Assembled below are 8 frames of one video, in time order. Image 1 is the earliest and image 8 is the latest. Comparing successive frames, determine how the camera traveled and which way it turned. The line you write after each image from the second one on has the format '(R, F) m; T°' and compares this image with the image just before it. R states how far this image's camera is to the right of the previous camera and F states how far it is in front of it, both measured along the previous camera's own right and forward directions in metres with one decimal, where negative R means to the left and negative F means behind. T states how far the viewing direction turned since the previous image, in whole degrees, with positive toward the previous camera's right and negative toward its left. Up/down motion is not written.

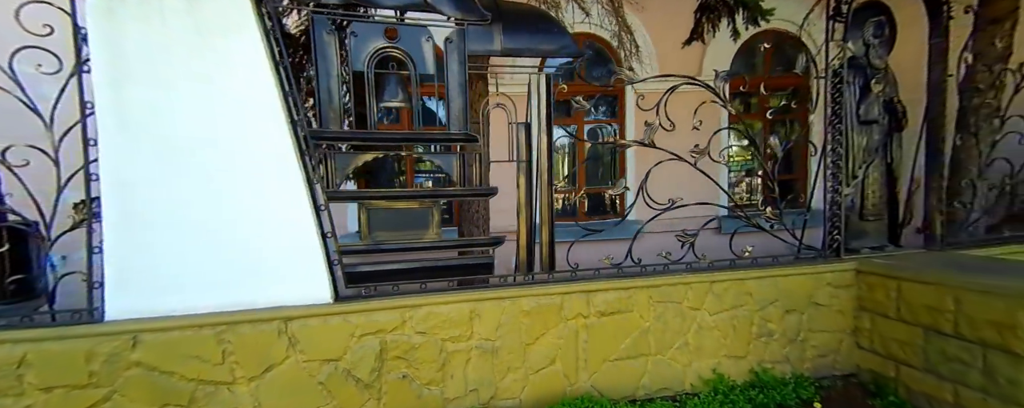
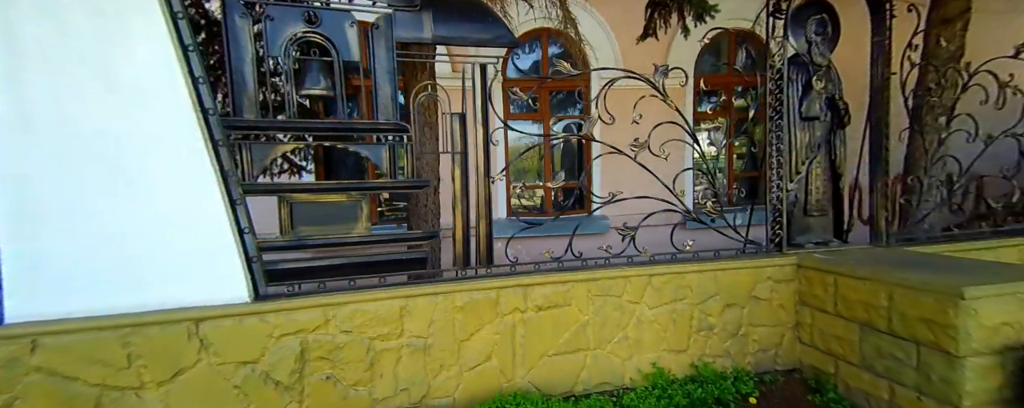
(+0.3, +0.1) m; +2°
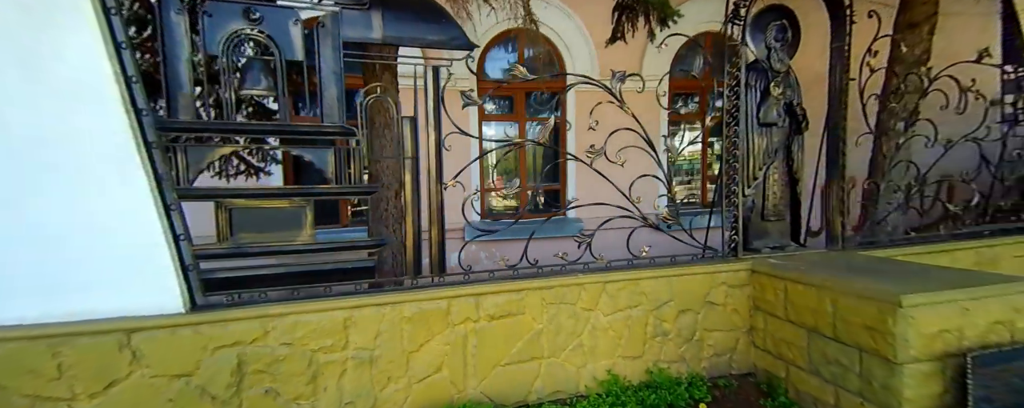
(+0.2, 0.0) m; +2°
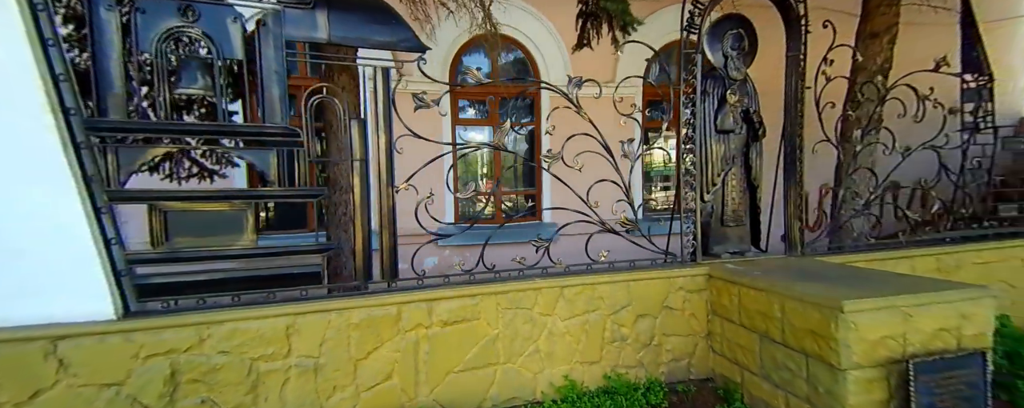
(+0.2, 0.0) m; +2°
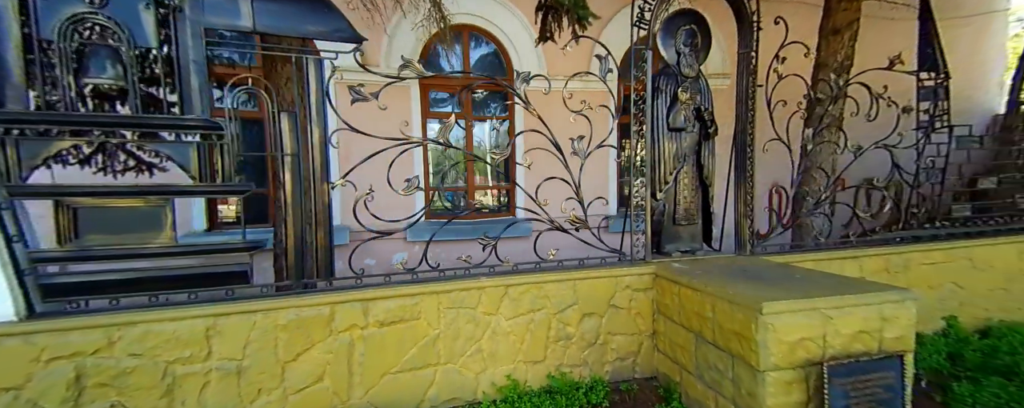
(+0.3, 0.0) m; +2°
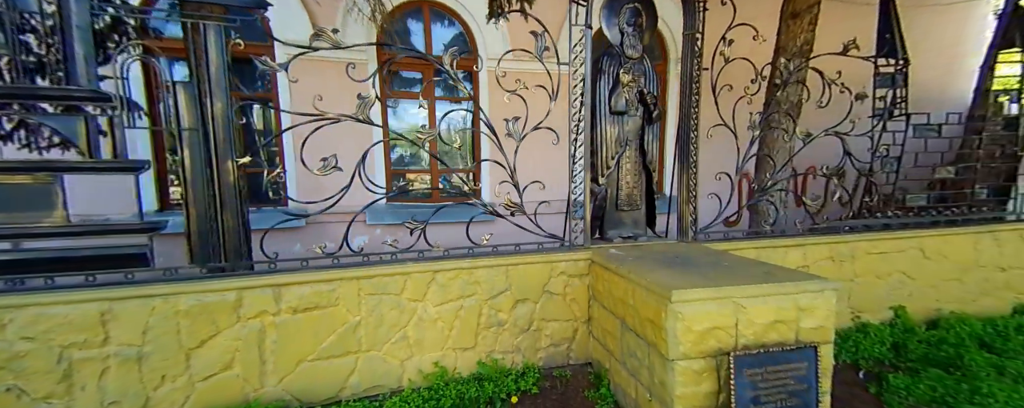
(+0.4, +0.1) m; +1°
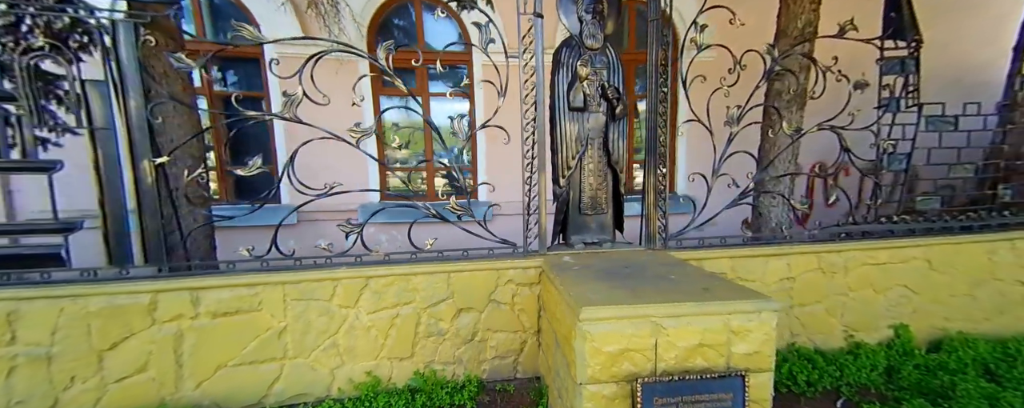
(+0.4, +0.2) m; -3°
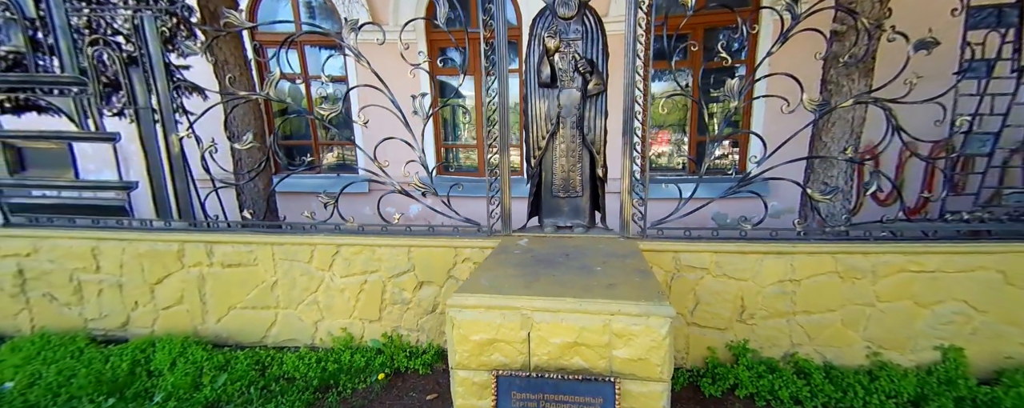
(+0.7, +0.1) m; -12°
